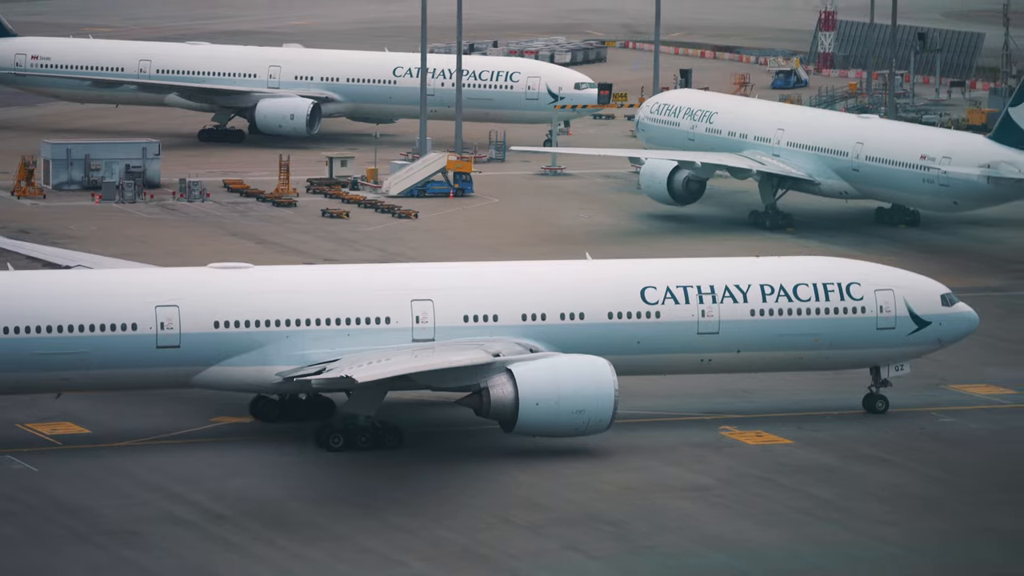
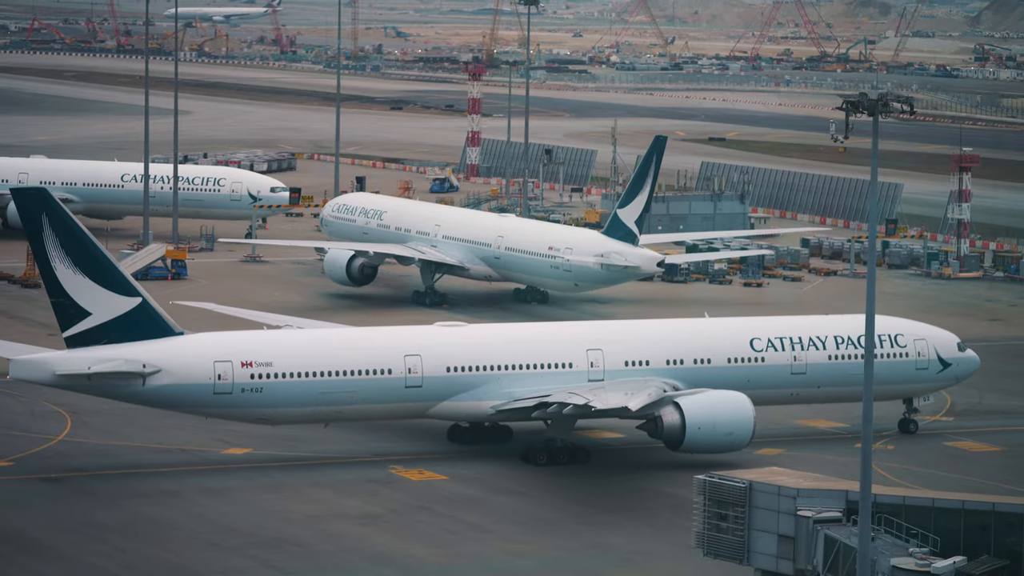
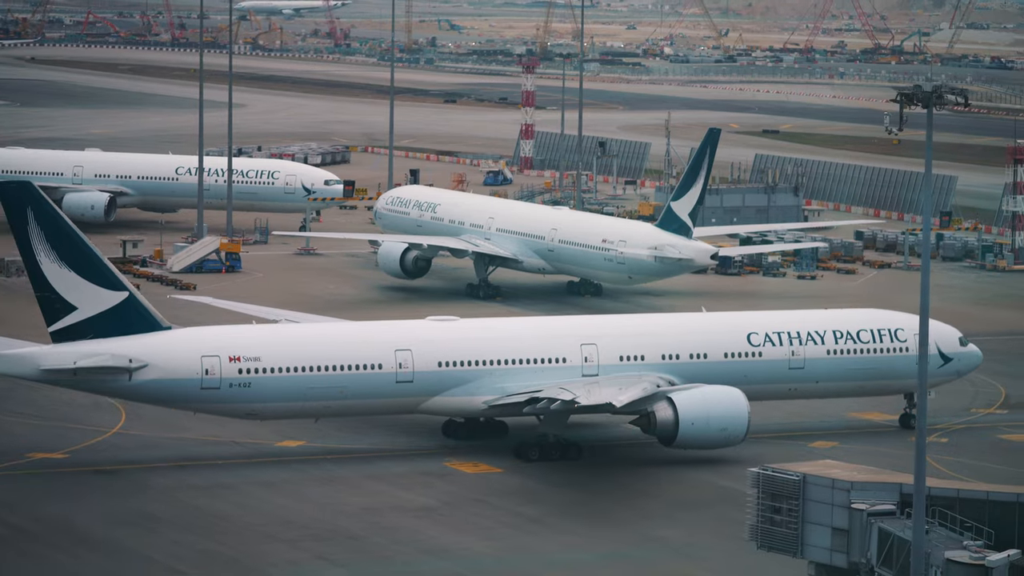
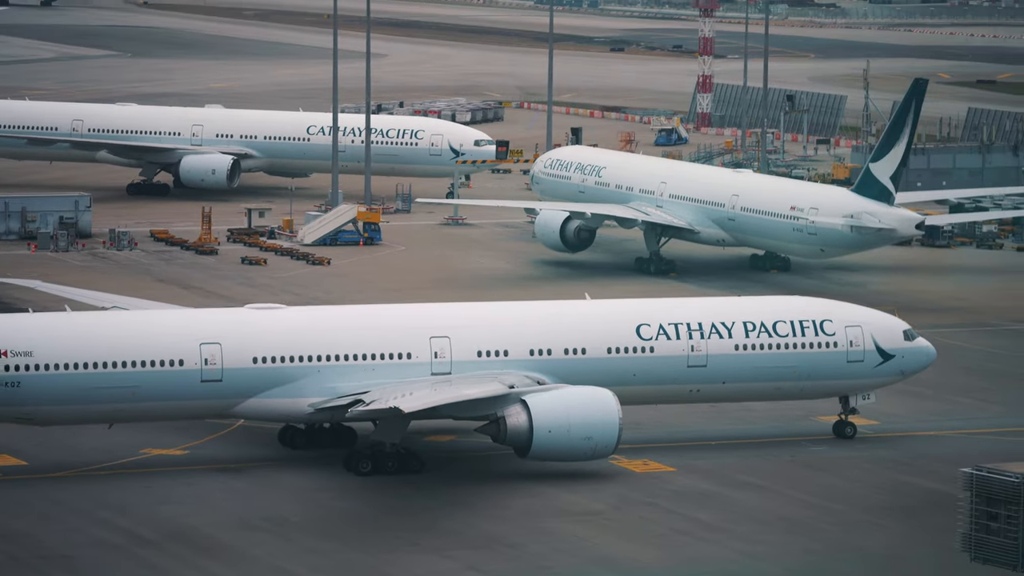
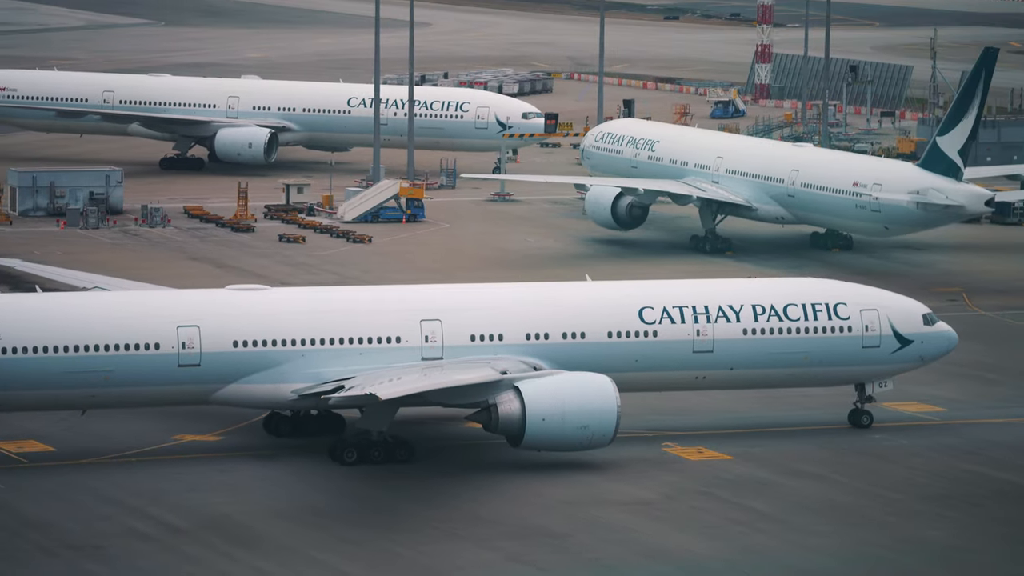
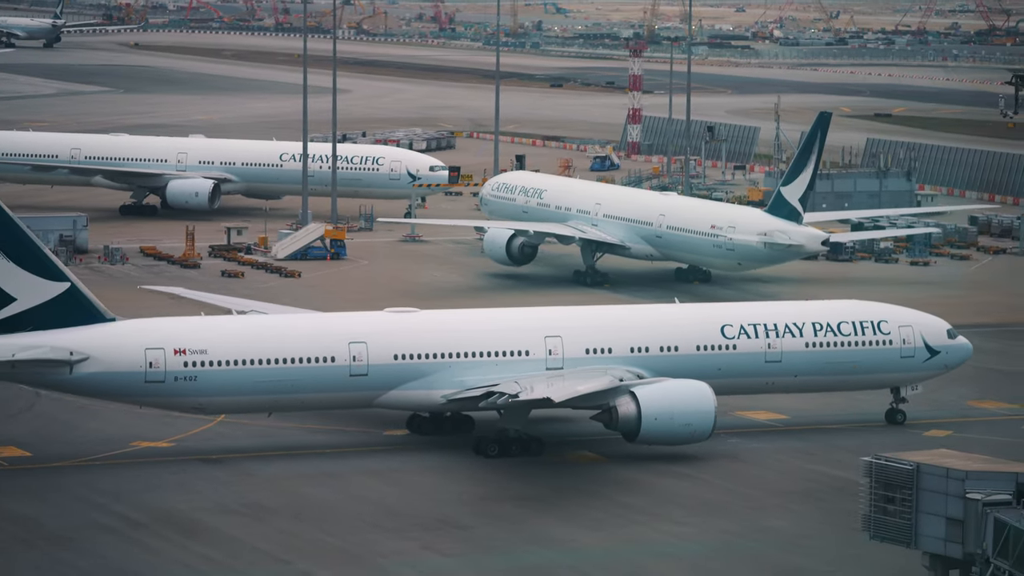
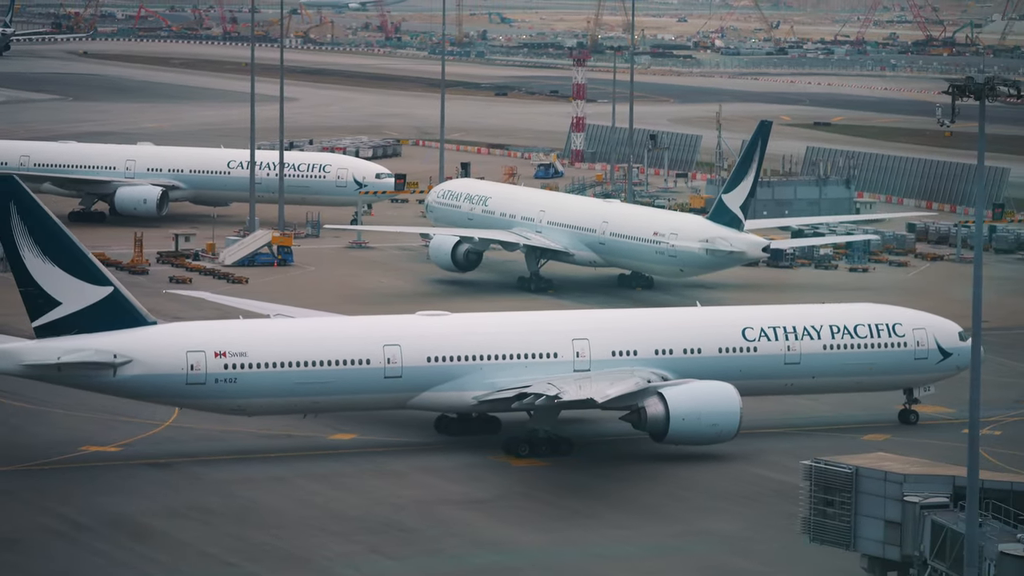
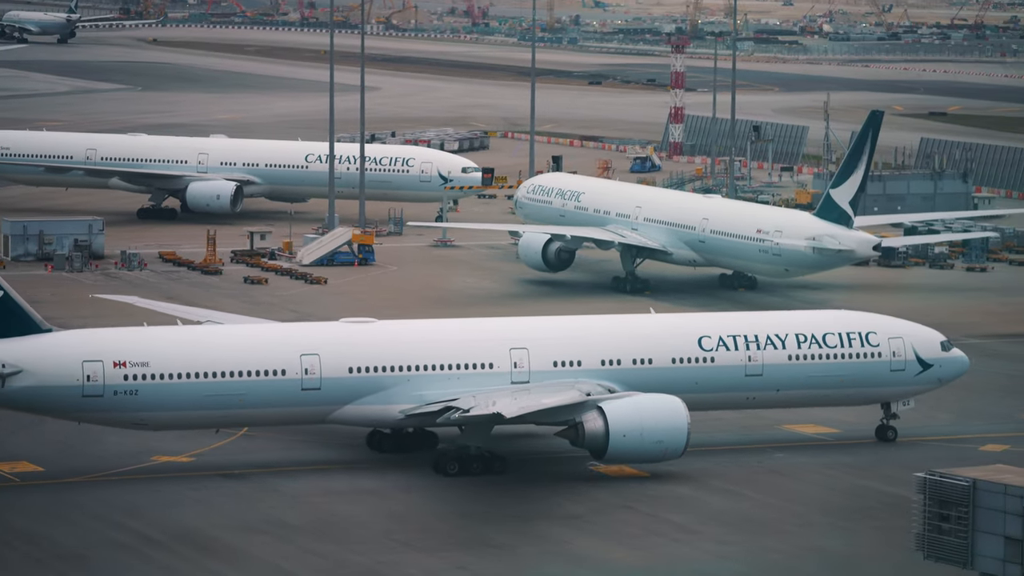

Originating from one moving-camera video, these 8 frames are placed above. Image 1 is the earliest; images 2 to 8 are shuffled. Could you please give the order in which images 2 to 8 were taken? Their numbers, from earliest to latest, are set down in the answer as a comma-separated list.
5, 4, 8, 6, 7, 3, 2
